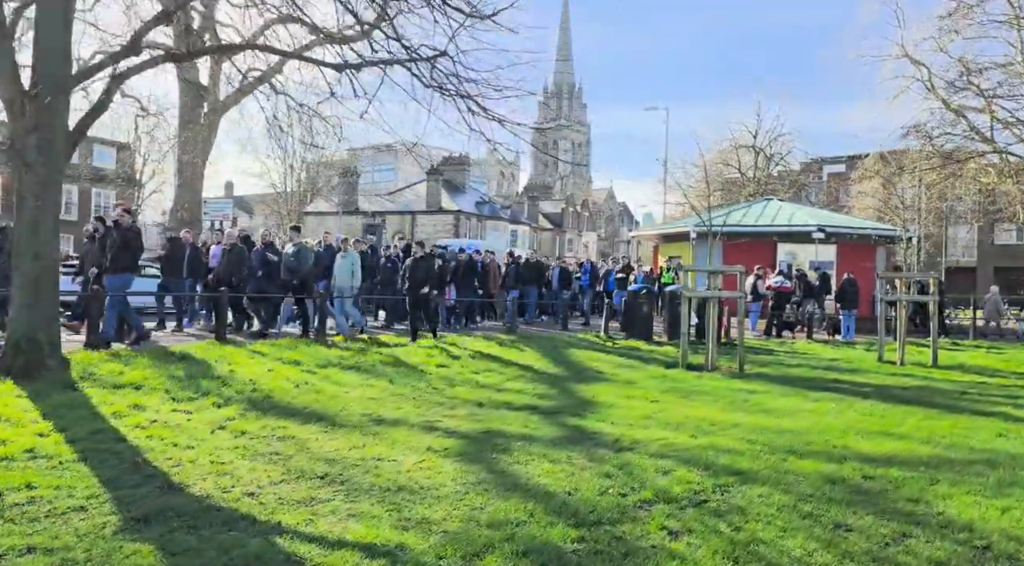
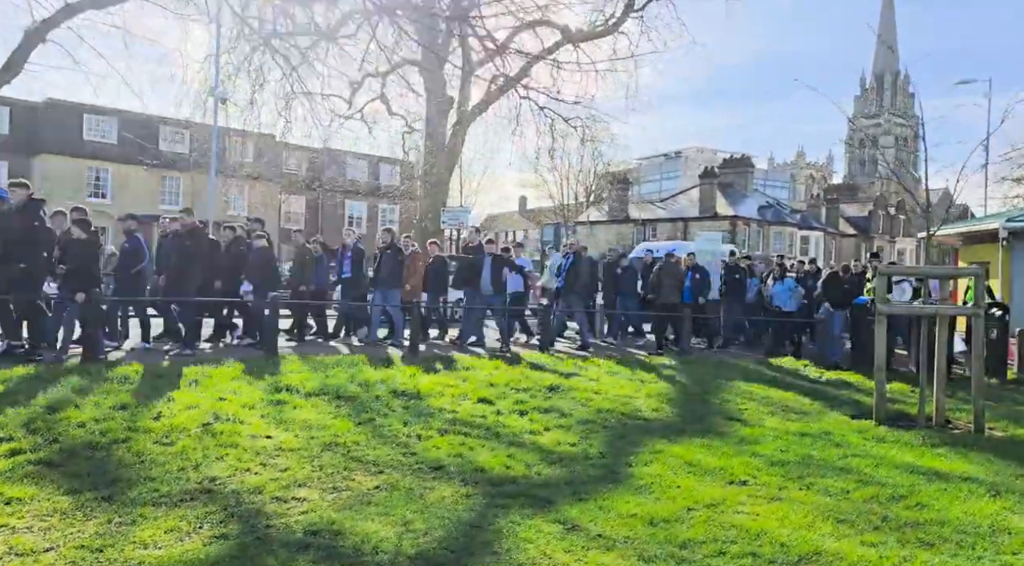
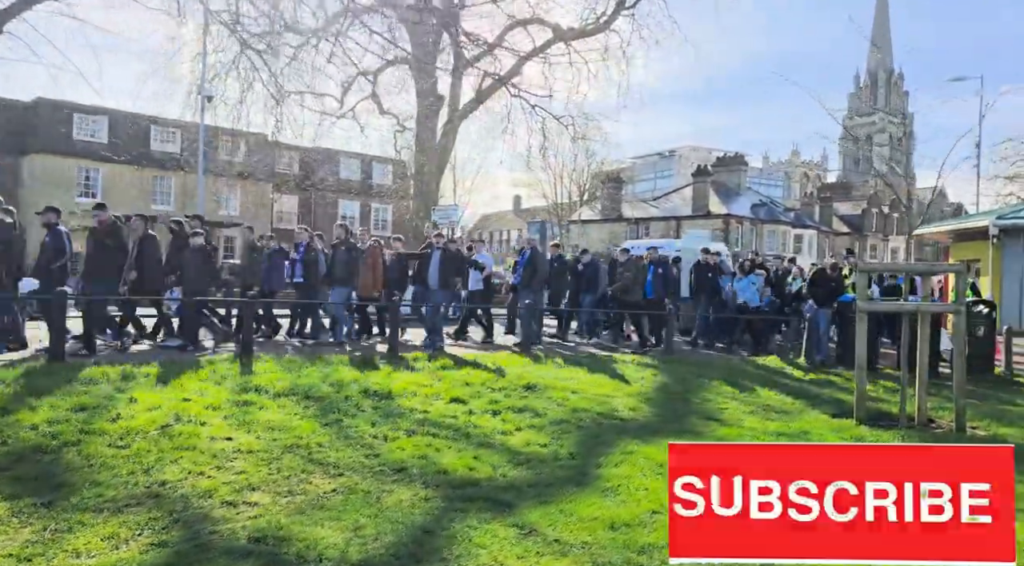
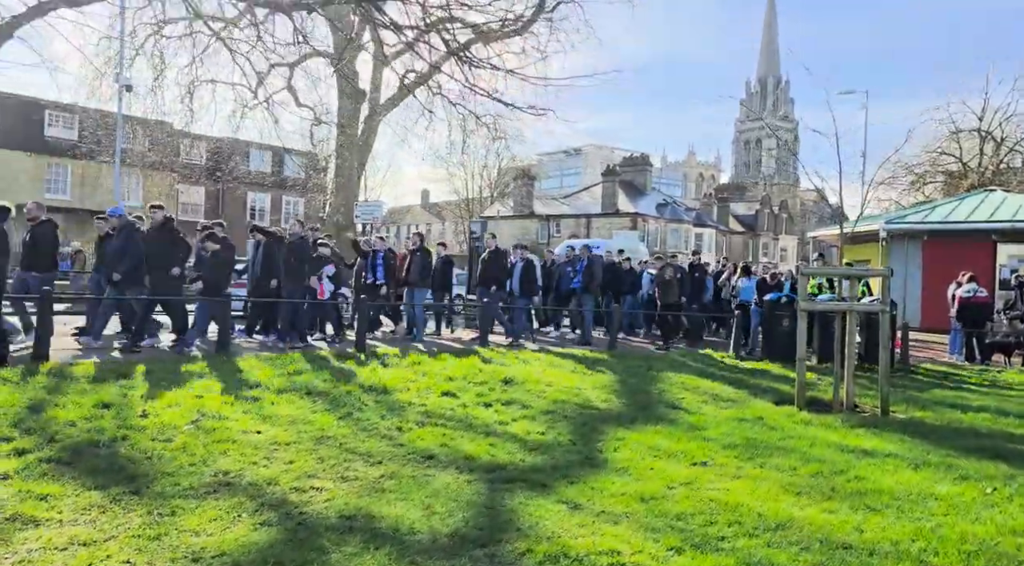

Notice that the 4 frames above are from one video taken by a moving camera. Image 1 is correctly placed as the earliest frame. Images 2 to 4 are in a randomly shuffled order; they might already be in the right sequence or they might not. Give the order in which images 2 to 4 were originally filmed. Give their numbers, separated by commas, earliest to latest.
4, 2, 3
